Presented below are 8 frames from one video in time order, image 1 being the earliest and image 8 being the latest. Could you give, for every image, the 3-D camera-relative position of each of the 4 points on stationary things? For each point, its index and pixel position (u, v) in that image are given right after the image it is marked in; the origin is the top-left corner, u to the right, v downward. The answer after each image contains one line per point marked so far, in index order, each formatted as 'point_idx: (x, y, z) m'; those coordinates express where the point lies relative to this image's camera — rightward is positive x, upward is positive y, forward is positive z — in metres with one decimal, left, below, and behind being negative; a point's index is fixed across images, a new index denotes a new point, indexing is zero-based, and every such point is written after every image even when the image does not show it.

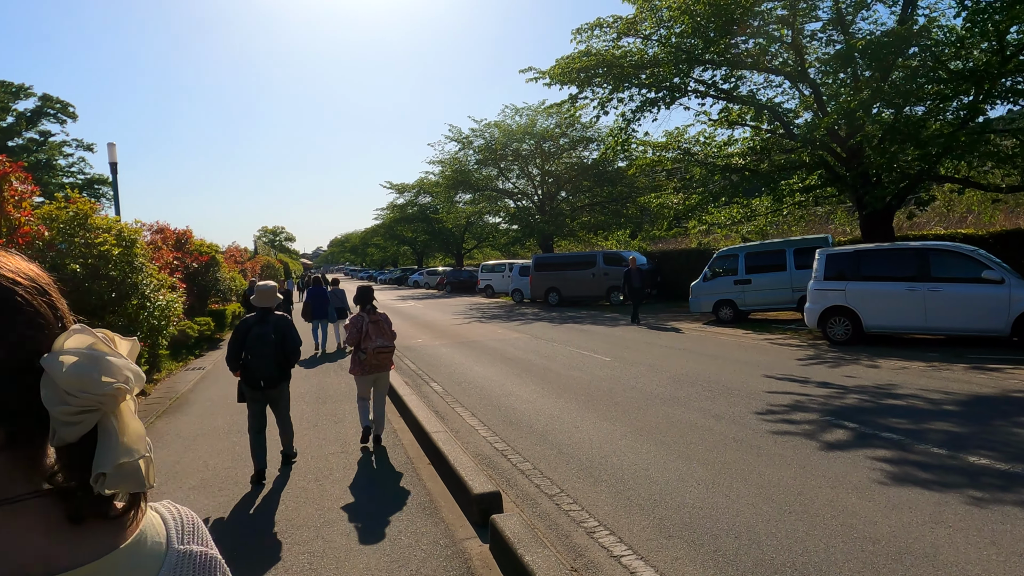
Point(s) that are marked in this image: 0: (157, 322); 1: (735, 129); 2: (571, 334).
0: (-4.3, -0.4, +9.0) m
1: (+4.3, +3.1, +14.2) m
2: (+1.2, -0.9, +15.4) m
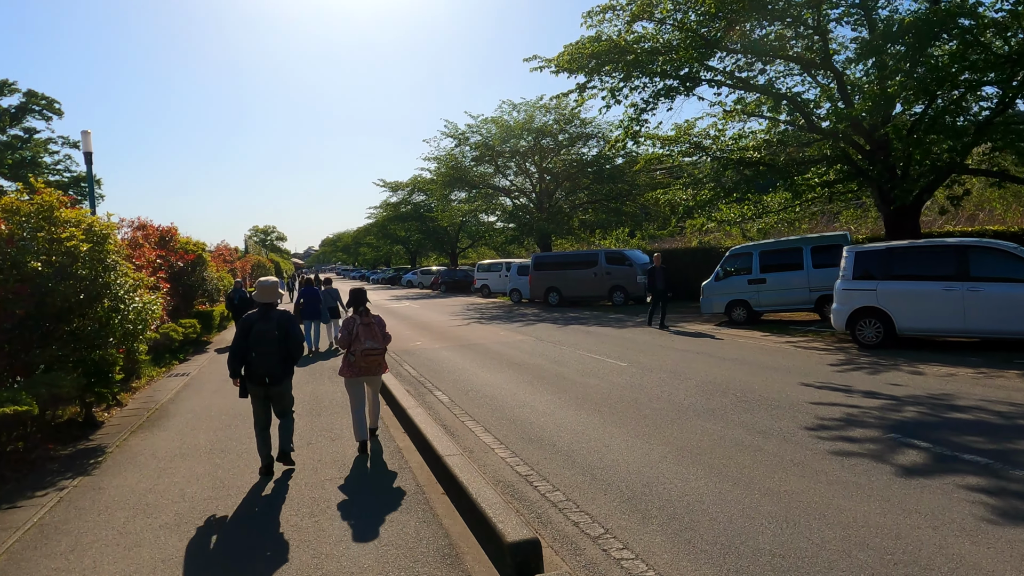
0: (-4.2, -0.4, +8.1) m
1: (+4.4, +3.1, +13.5) m
2: (+1.3, -0.9, +14.6) m
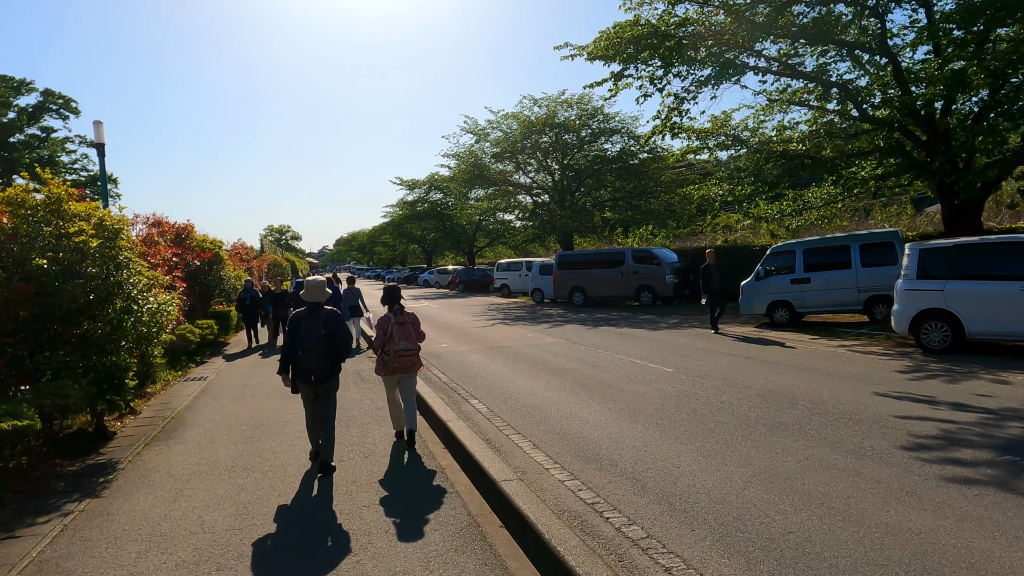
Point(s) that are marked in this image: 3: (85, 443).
0: (-3.7, -0.4, +7.5) m
1: (+4.9, +3.1, +12.7) m
2: (+1.9, -0.9, +13.9) m
3: (-3.9, -1.4, +6.8) m
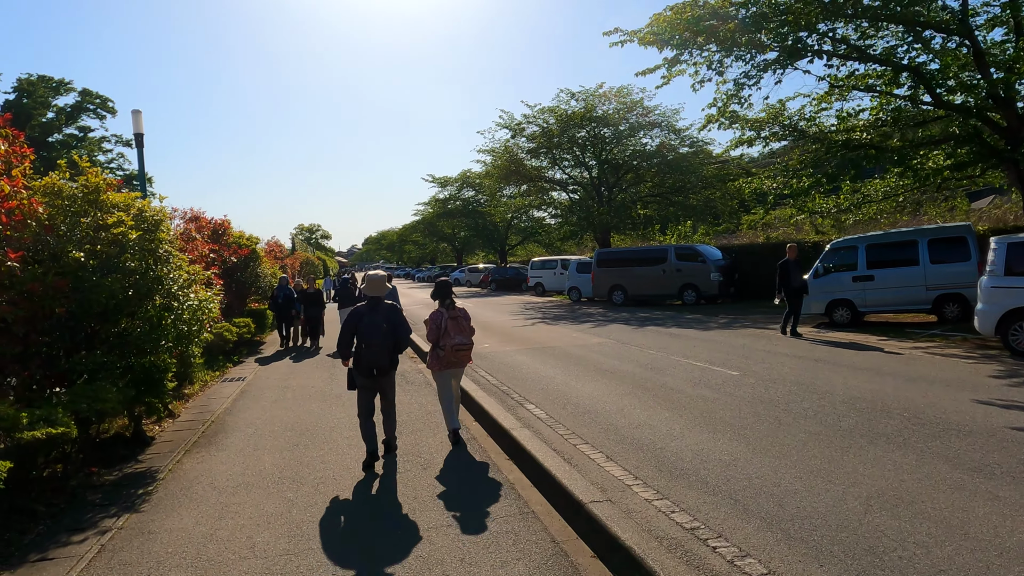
0: (-3.1, -0.4, +7.1) m
1: (+5.7, +3.1, +12.0) m
2: (+2.7, -0.9, +13.3) m
3: (-3.4, -1.4, +6.4) m
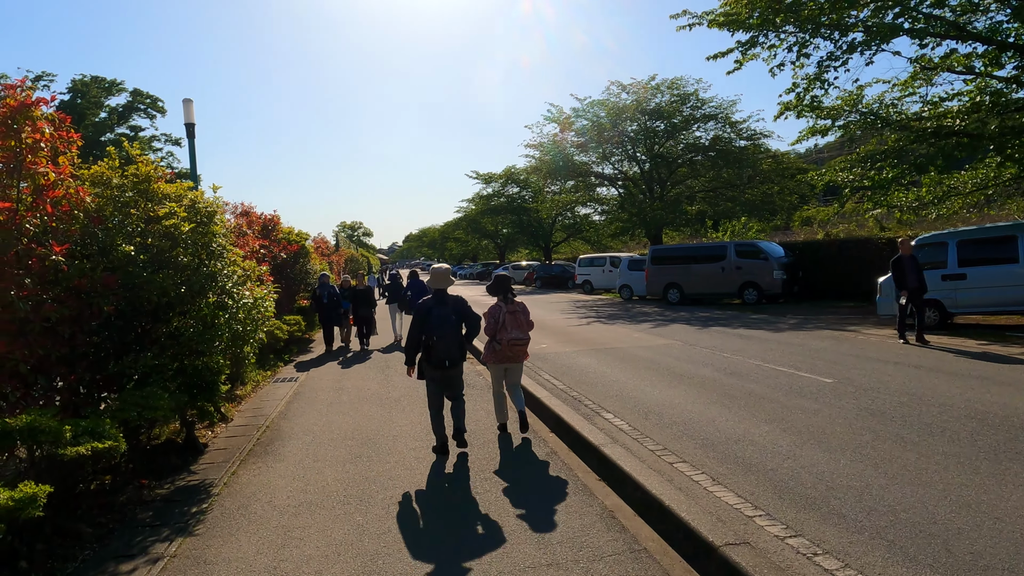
0: (-2.4, -0.3, +6.6) m
1: (+6.7, +3.1, +11.0) m
2: (+3.7, -0.9, +12.5) m
3: (-2.7, -1.4, +5.9) m
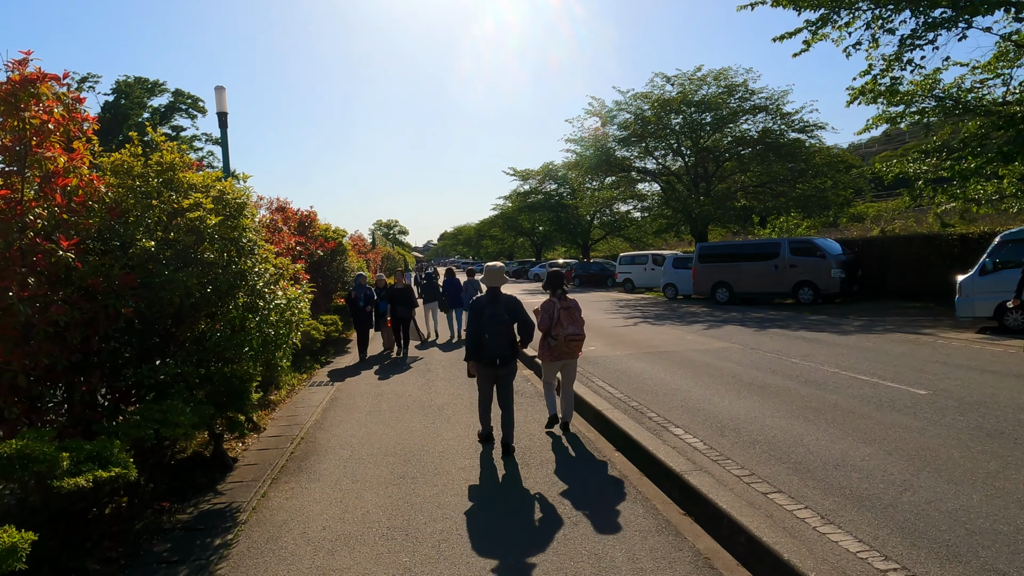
0: (-1.9, -0.3, +6.0) m
1: (+7.4, +3.1, +10.0) m
2: (+4.4, -0.9, +11.6) m
3: (-2.3, -1.4, +5.4) m
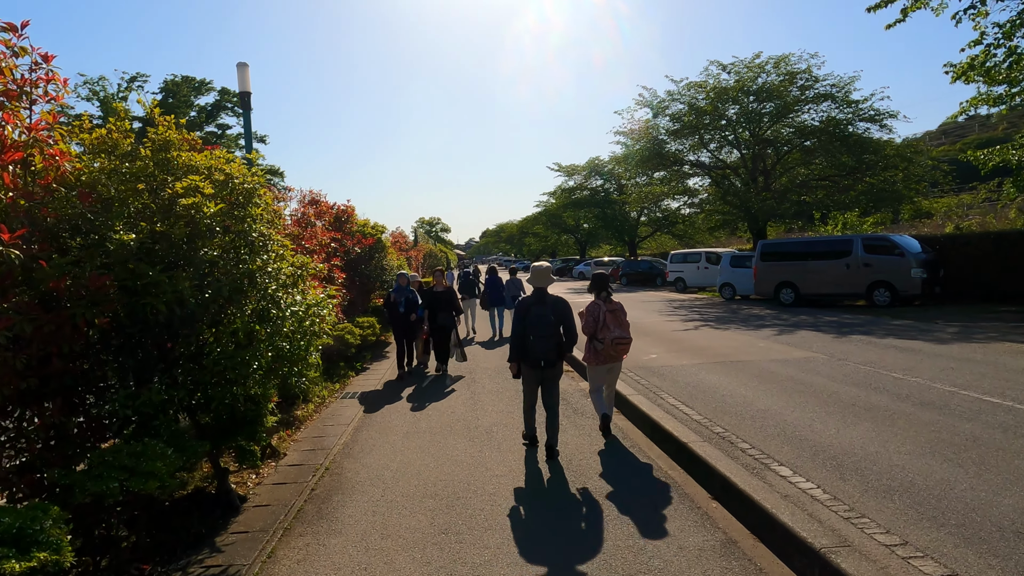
0: (-1.5, -0.4, +5.0) m
1: (+8.0, +3.1, +8.4) m
2: (+5.2, -0.9, +10.2) m
3: (-1.9, -1.4, +4.4) m
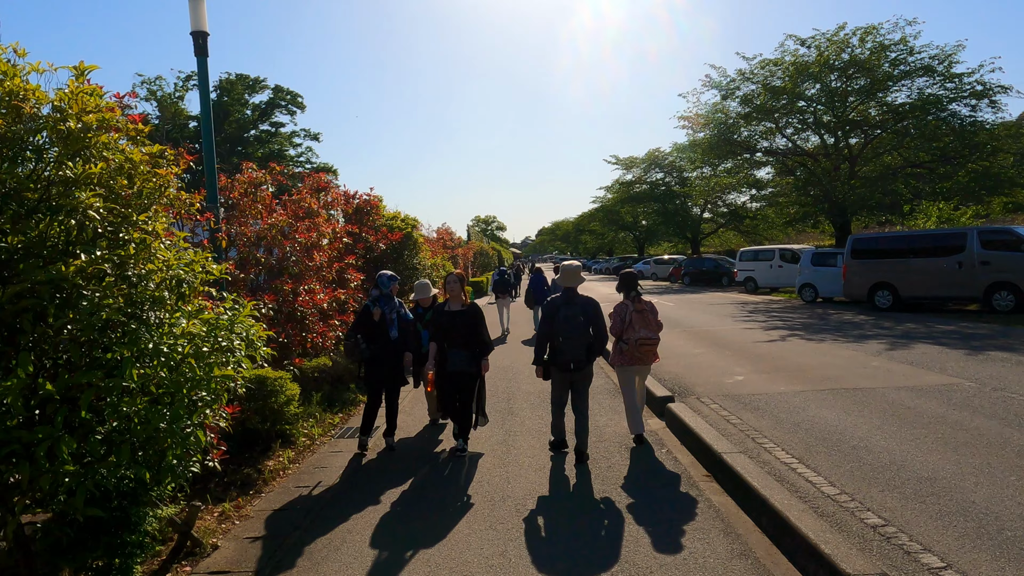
0: (-1.4, -0.4, +3.0) m
1: (+8.4, +3.0, +5.7) m
2: (+5.7, -1.0, +7.7) m
3: (-1.8, -1.5, +2.4) m
